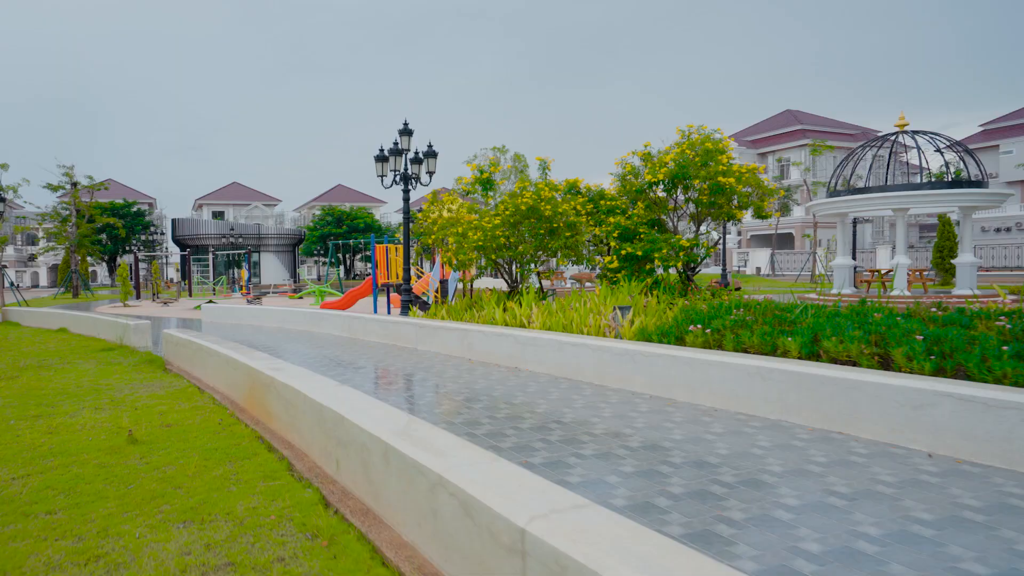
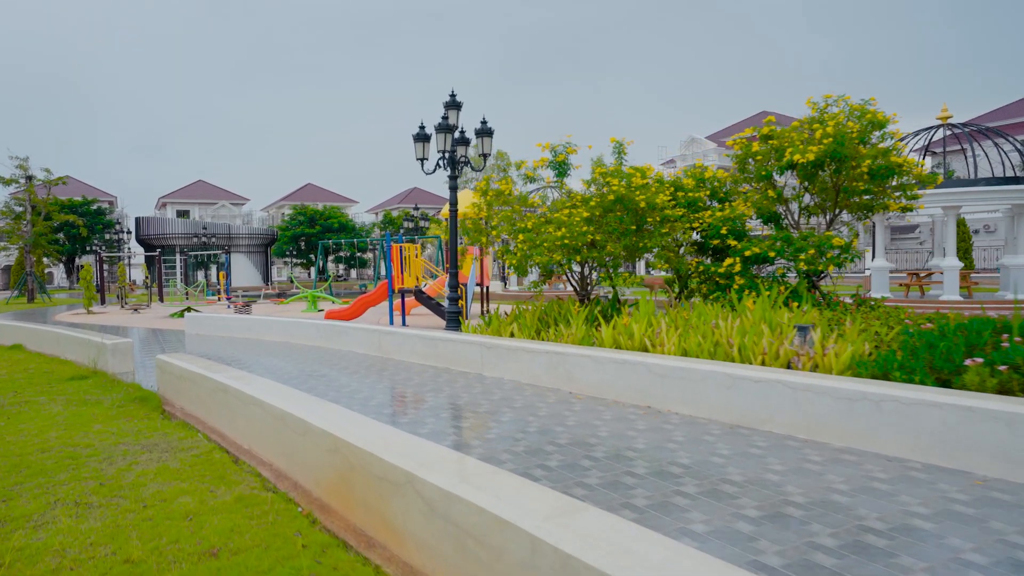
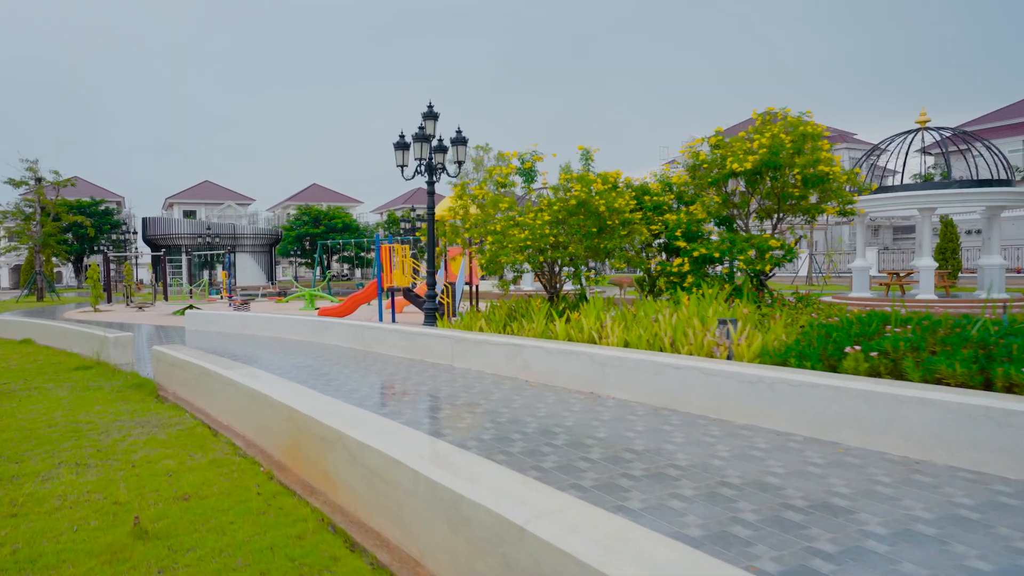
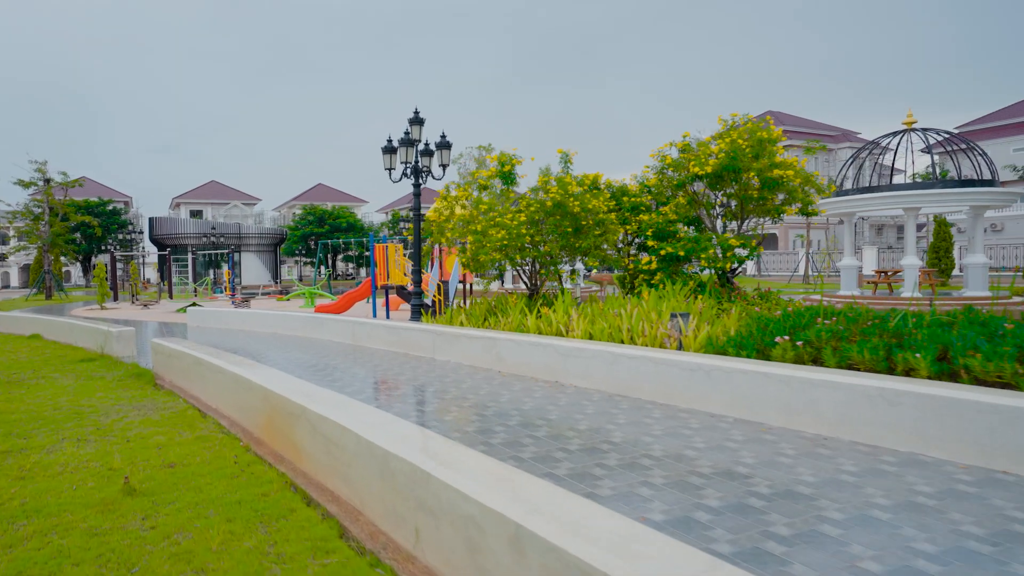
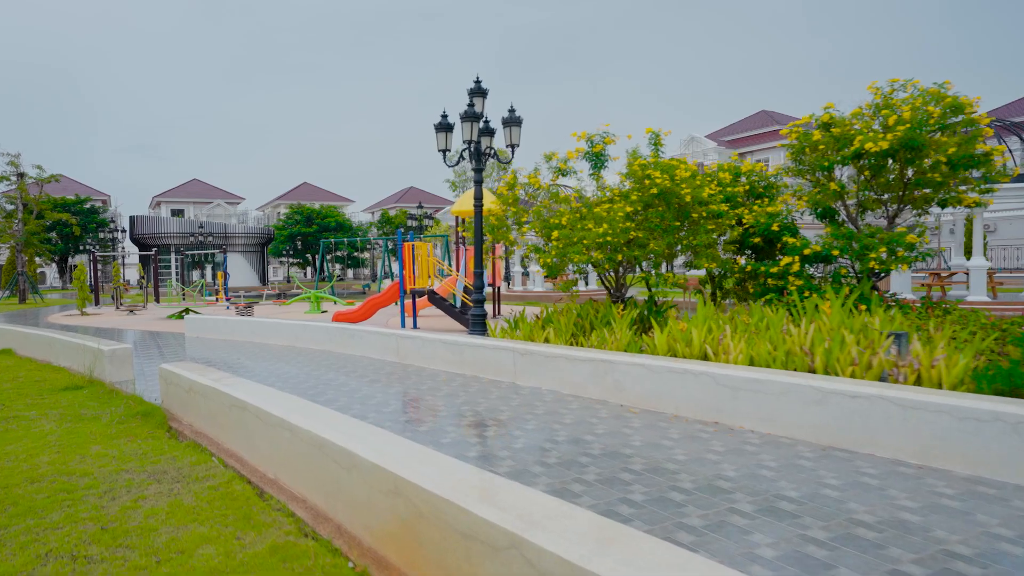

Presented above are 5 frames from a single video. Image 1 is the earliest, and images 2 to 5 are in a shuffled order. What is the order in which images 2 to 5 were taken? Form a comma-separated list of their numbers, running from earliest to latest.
4, 3, 2, 5
